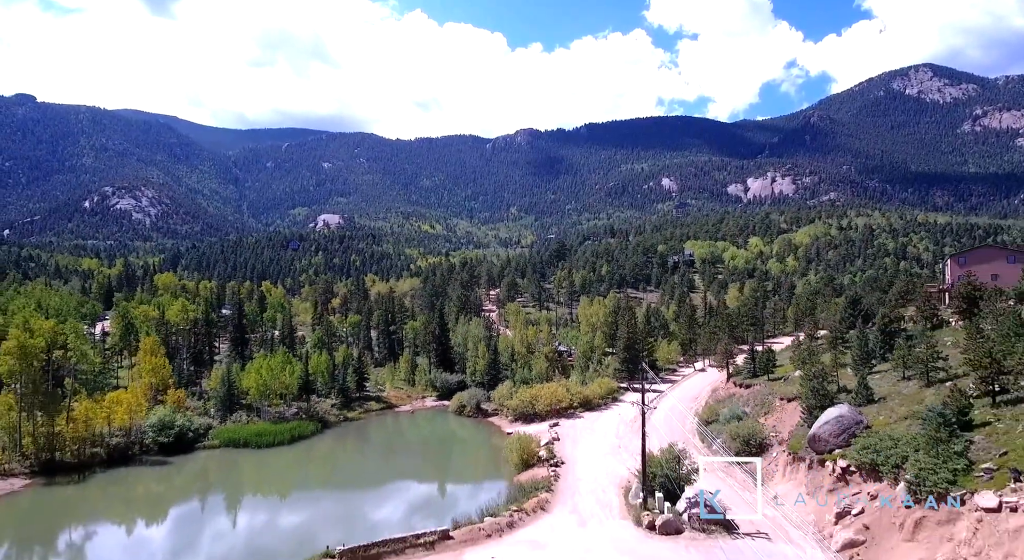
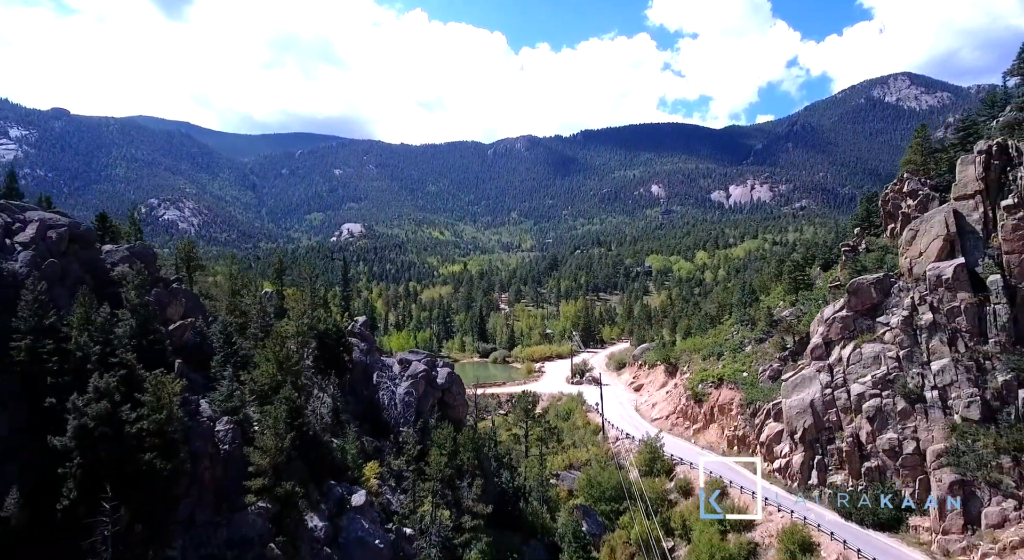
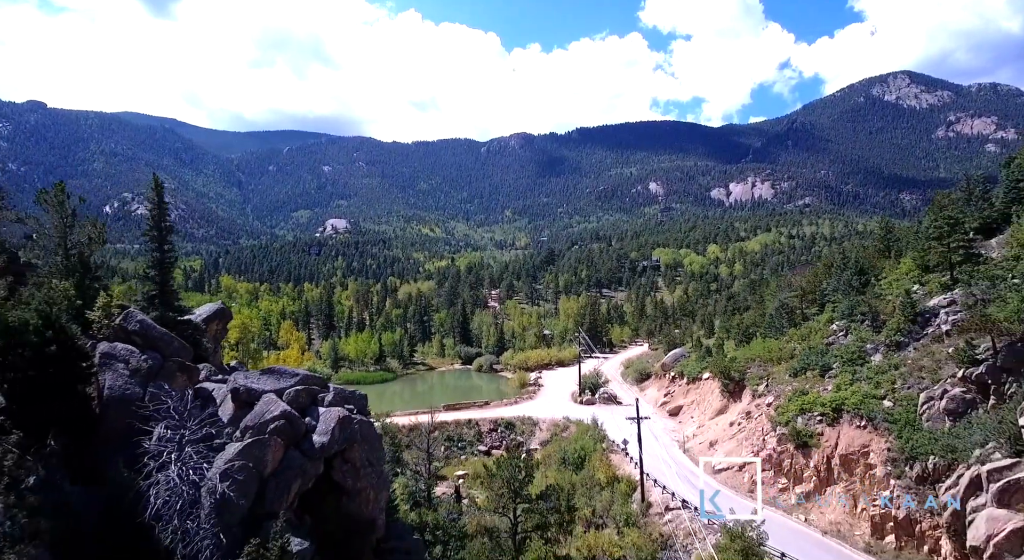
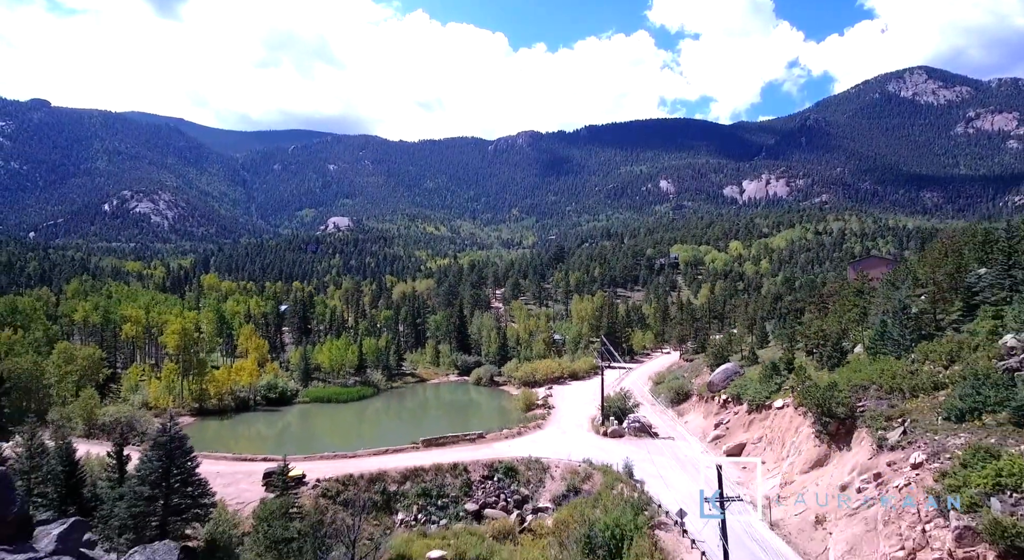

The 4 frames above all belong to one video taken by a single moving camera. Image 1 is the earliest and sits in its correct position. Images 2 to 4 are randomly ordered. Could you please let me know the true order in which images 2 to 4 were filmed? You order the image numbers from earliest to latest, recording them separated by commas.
4, 3, 2
